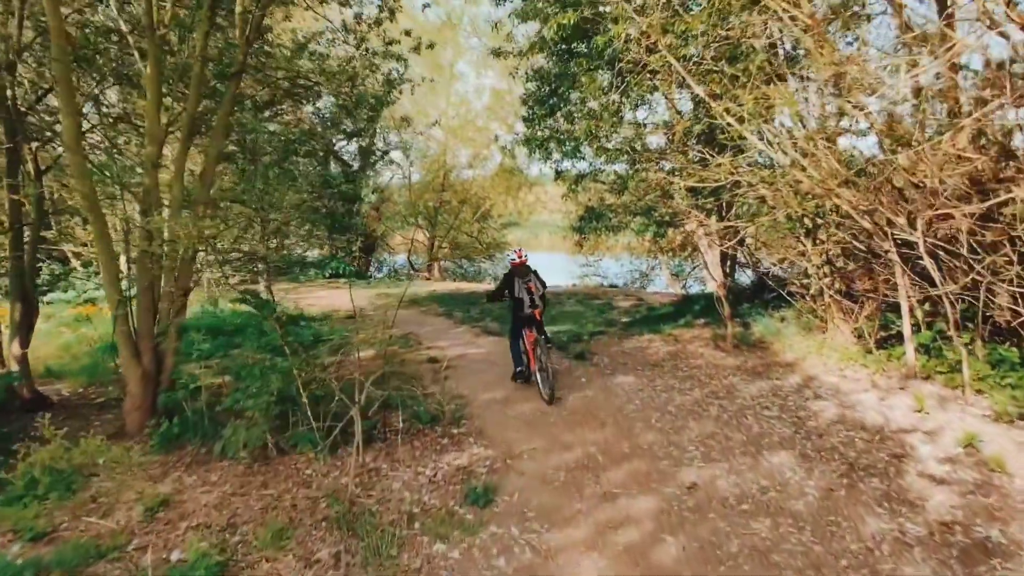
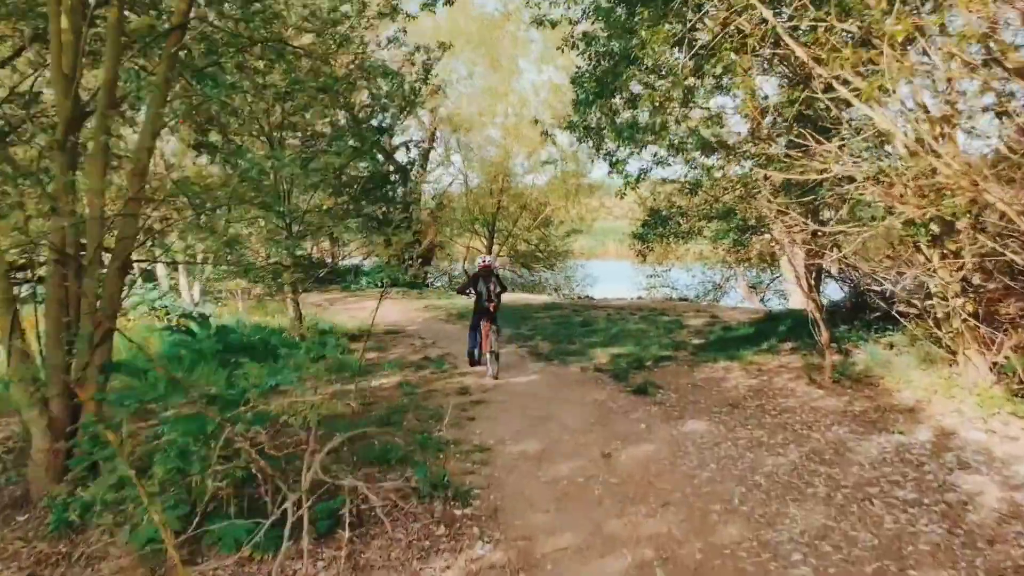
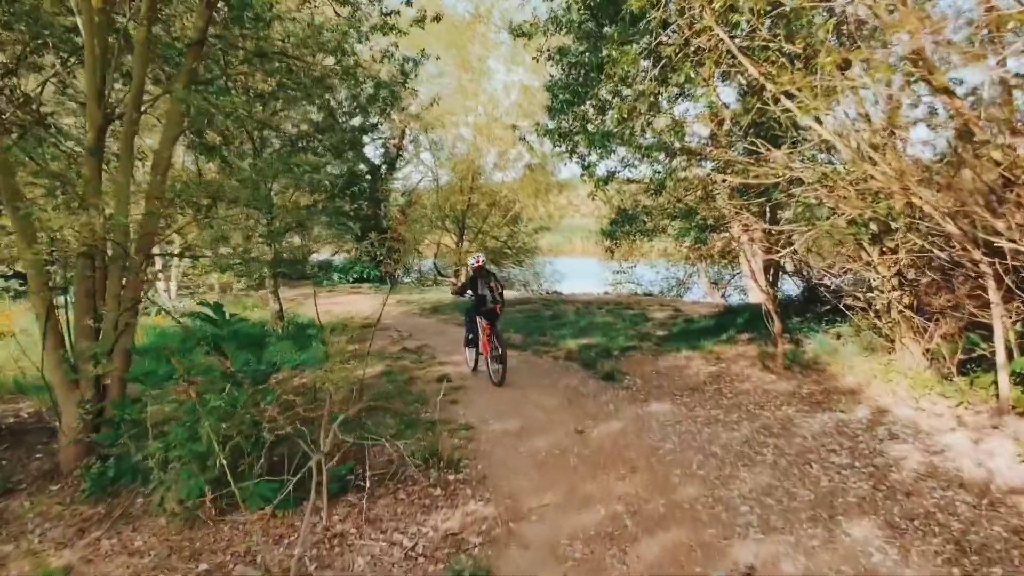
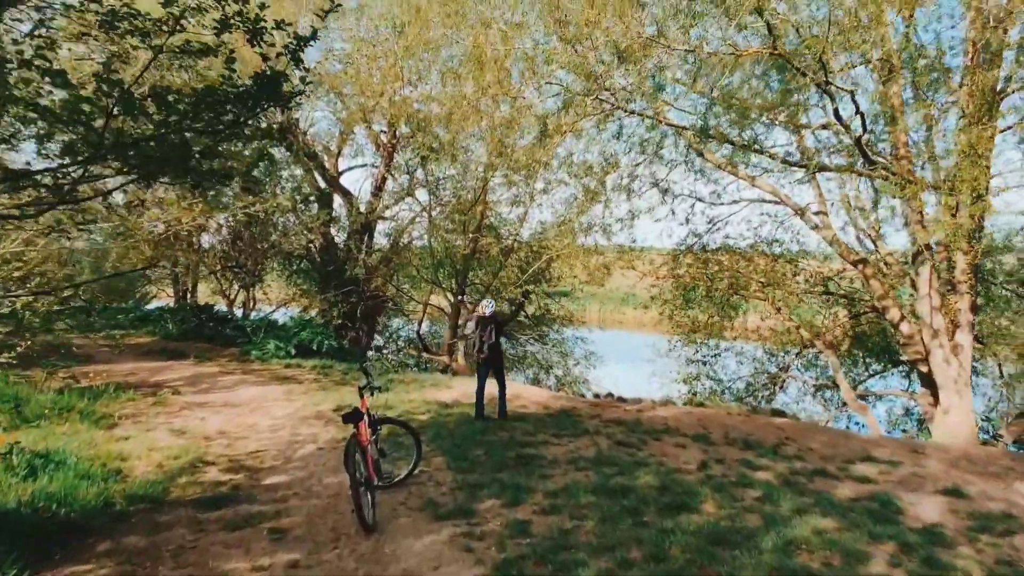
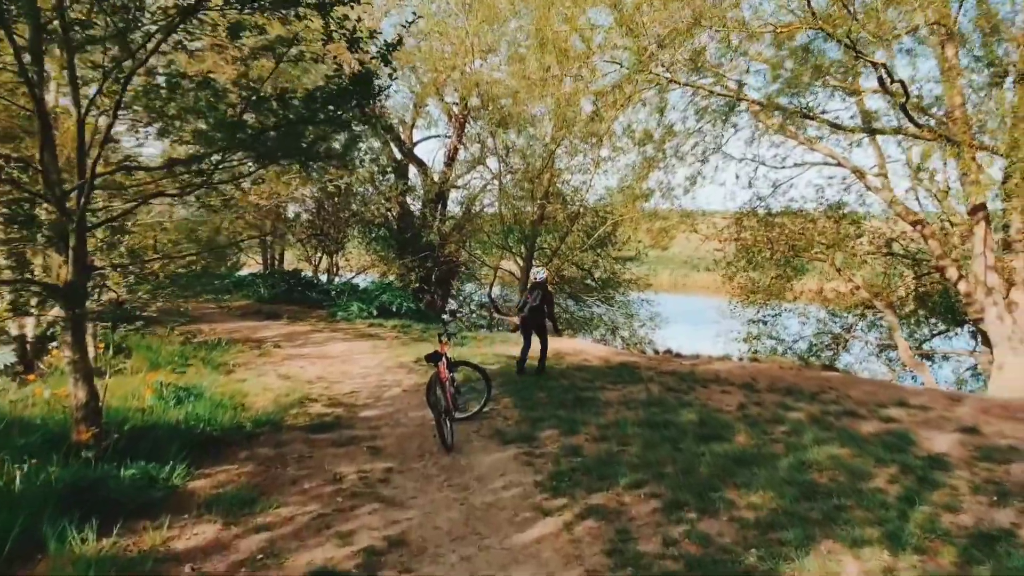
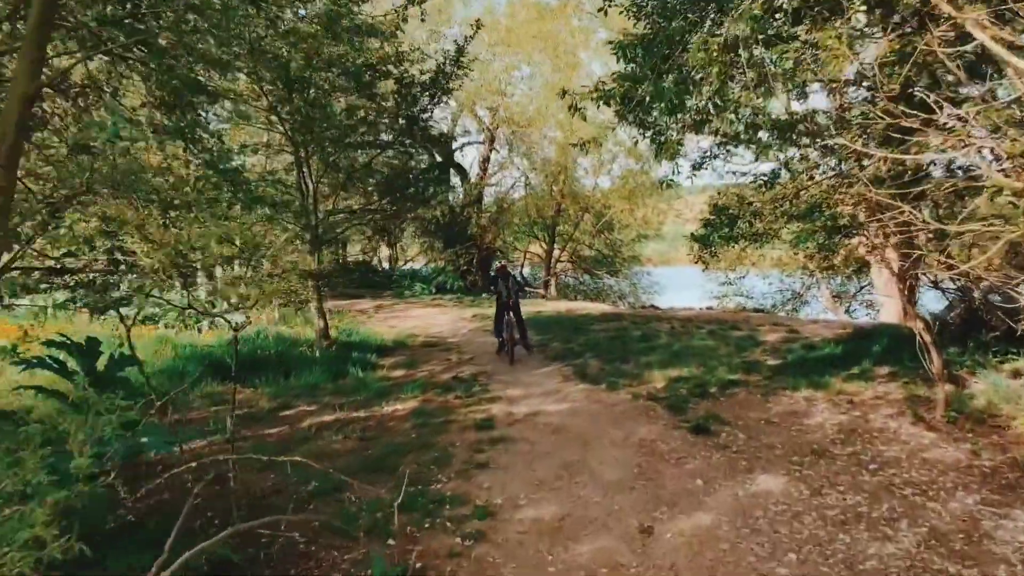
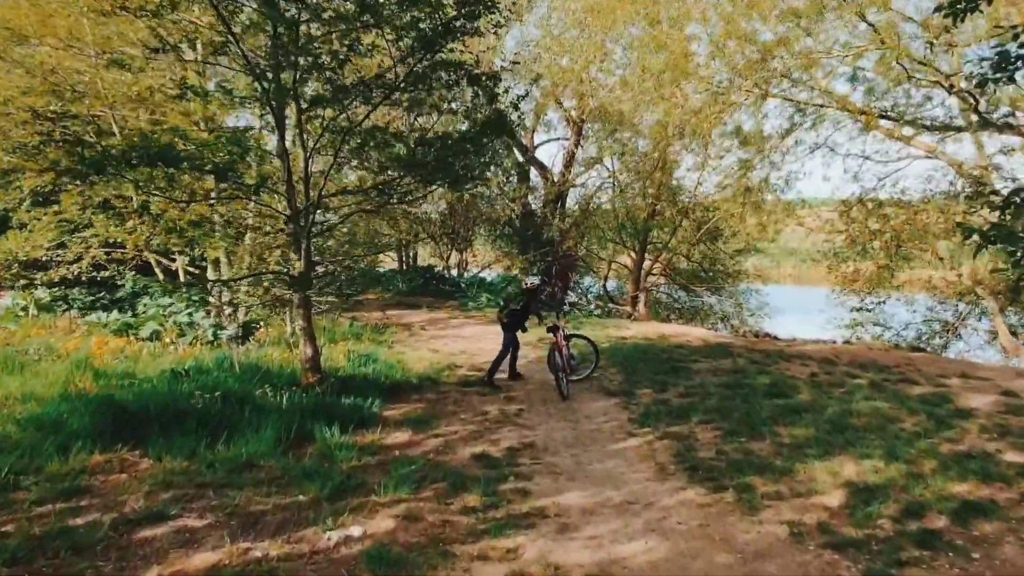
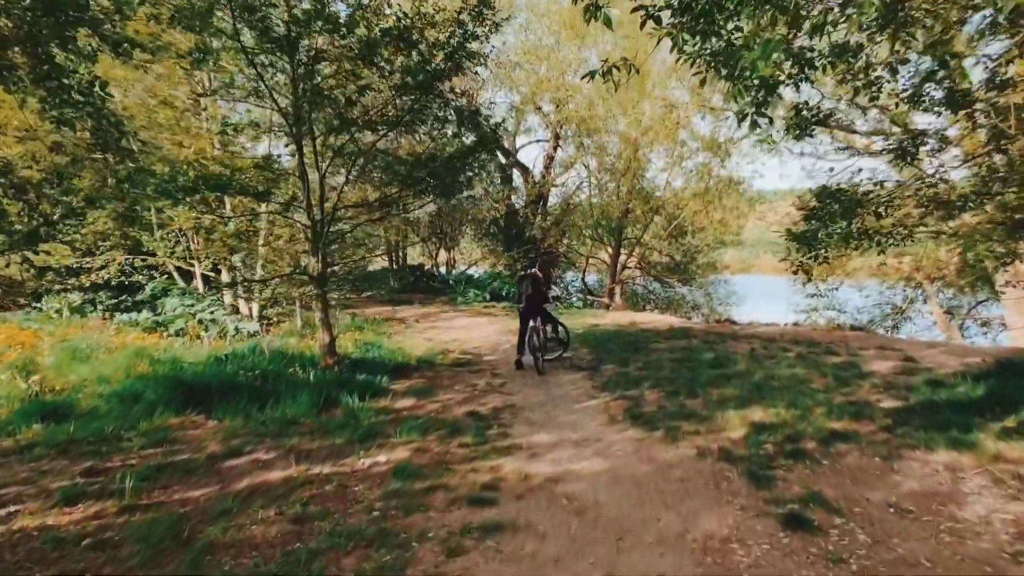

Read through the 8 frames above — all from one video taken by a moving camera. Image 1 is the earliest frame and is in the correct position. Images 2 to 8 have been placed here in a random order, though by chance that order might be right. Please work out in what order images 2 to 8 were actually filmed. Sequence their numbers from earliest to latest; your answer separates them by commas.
3, 2, 6, 8, 7, 5, 4
